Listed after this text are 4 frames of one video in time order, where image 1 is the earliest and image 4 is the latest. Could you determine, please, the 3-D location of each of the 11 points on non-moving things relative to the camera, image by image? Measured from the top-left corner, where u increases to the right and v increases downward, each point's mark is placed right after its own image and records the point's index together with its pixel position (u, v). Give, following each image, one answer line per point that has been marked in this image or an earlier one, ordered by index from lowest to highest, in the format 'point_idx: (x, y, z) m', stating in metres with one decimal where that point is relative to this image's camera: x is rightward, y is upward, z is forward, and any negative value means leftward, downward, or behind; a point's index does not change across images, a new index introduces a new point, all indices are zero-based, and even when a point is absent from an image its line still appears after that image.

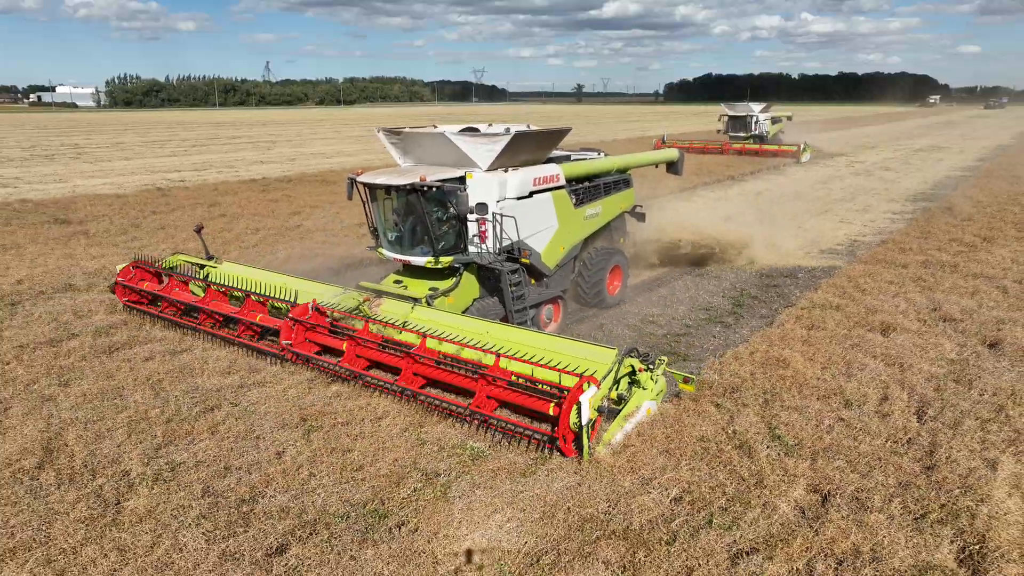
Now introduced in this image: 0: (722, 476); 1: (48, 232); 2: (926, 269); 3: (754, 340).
0: (+2.3, -2.0, +4.7) m
1: (-14.0, +1.7, +13.1) m
2: (+9.9, +0.4, +10.2) m
3: (+4.2, -0.9, +7.5) m
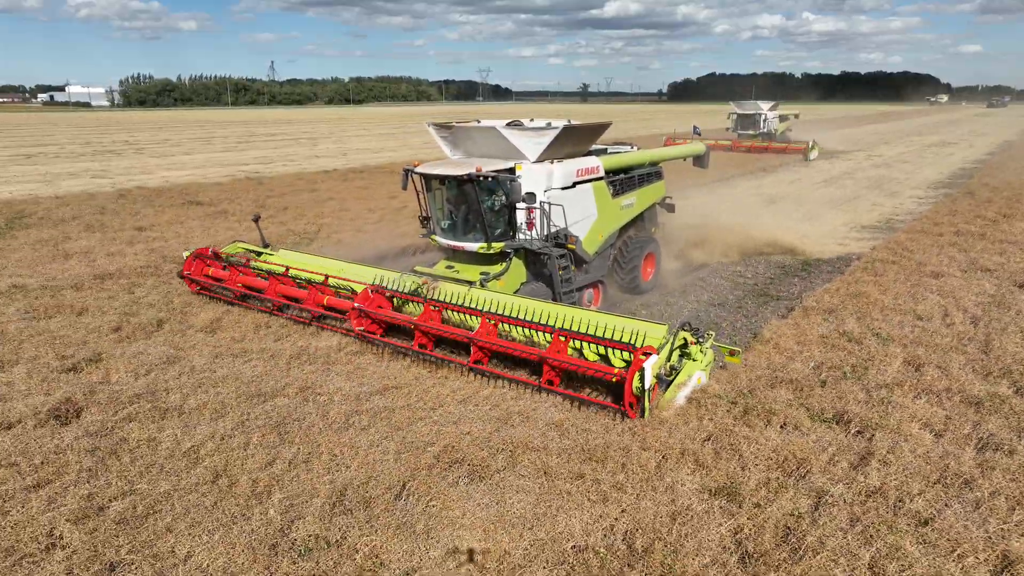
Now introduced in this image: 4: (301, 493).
0: (+5.2, -1.0, +6.7) m
1: (-11.1, +2.7, +15.1) m
2: (+12.7, +1.4, +12.2) m
3: (+7.1, +0.1, +9.5) m
4: (-2.1, -2.1, +4.4) m
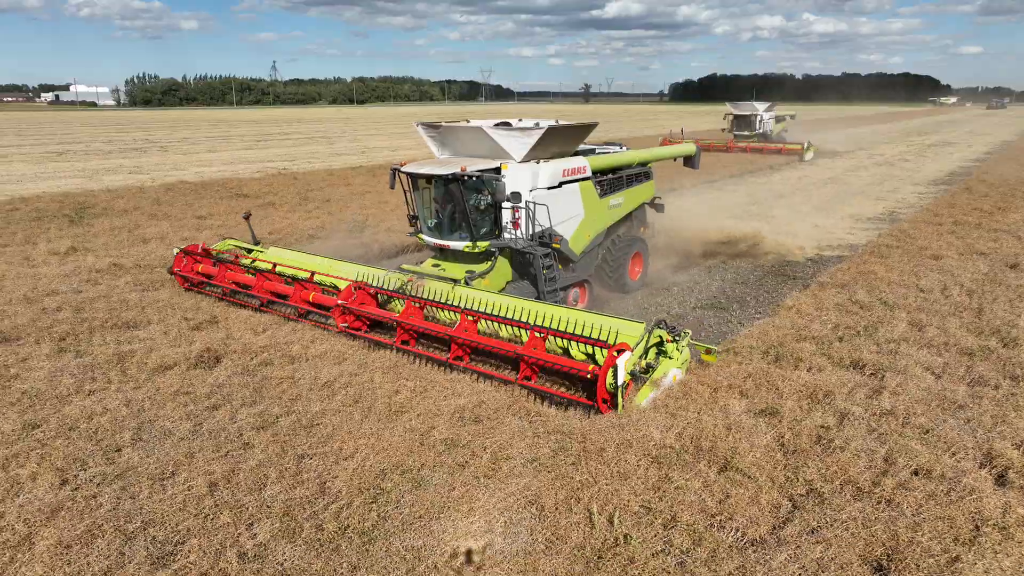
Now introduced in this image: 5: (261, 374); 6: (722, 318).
0: (+6.3, -0.5, +7.8) m
1: (-10.0, +3.2, +16.2) m
2: (+13.8, +1.9, +13.3) m
3: (+8.2, +0.6, +10.6) m
4: (-1.0, -1.6, +5.5) m
5: (-3.6, -1.3, +6.2) m
6: (+4.2, -0.6, +8.5) m
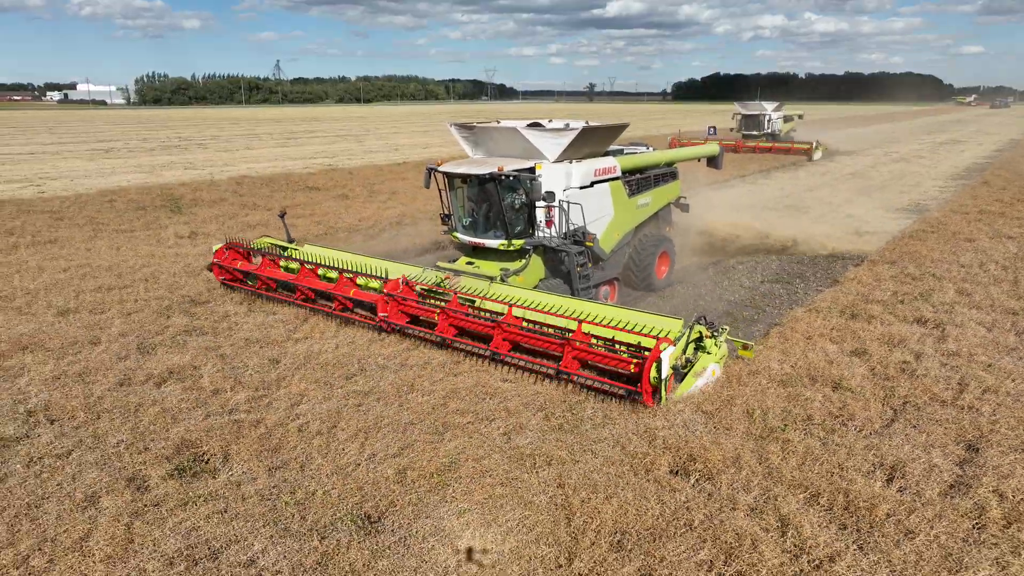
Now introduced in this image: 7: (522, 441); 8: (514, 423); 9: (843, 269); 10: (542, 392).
0: (+8.5, 0.0, +9.1) m
1: (-7.8, +3.8, +17.5) m
2: (+16.0, +2.5, +14.6) m
3: (+10.4, +1.1, +11.9) m
4: (+1.1, -1.0, +6.8) m
5: (-1.5, -0.7, +7.5) m
6: (+6.4, 0.0, +9.8) m
7: (+0.1, -1.8, +5.1) m
8: (0.0, -1.7, +5.4) m
9: (+8.2, +0.5, +10.8) m
10: (+0.4, -1.4, +5.9) m
